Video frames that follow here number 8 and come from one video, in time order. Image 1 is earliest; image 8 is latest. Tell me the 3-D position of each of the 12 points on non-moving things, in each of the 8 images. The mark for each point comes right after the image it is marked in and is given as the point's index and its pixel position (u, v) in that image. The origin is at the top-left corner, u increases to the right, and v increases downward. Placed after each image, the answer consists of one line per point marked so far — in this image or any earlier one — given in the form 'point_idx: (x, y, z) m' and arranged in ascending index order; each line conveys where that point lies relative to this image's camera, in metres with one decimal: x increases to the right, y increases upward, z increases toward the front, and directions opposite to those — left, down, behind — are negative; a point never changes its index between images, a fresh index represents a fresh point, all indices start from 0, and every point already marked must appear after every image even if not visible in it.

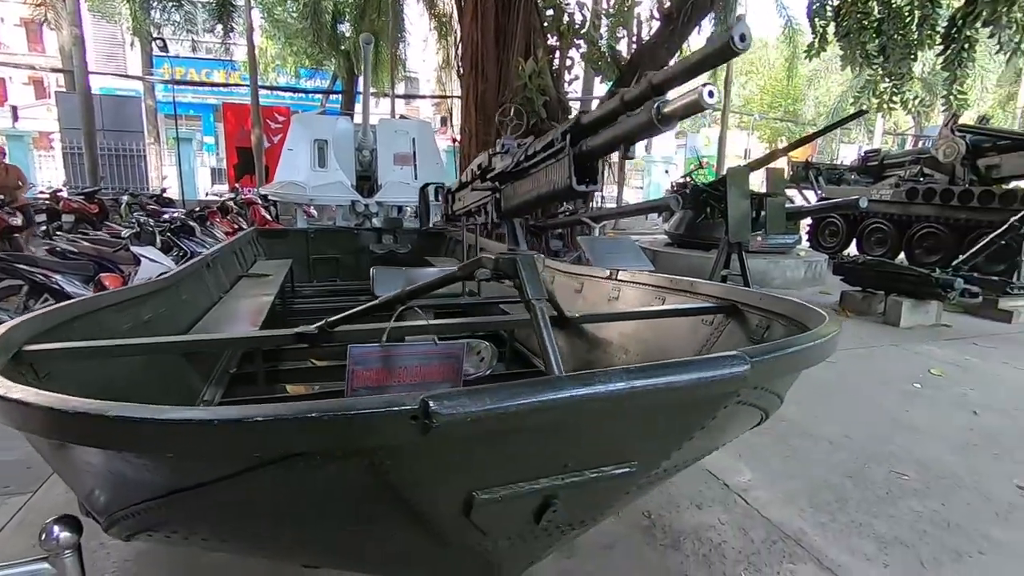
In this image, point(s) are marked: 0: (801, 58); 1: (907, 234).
0: (+7.1, +5.6, +13.1) m
1: (+5.5, +0.8, +7.5) m
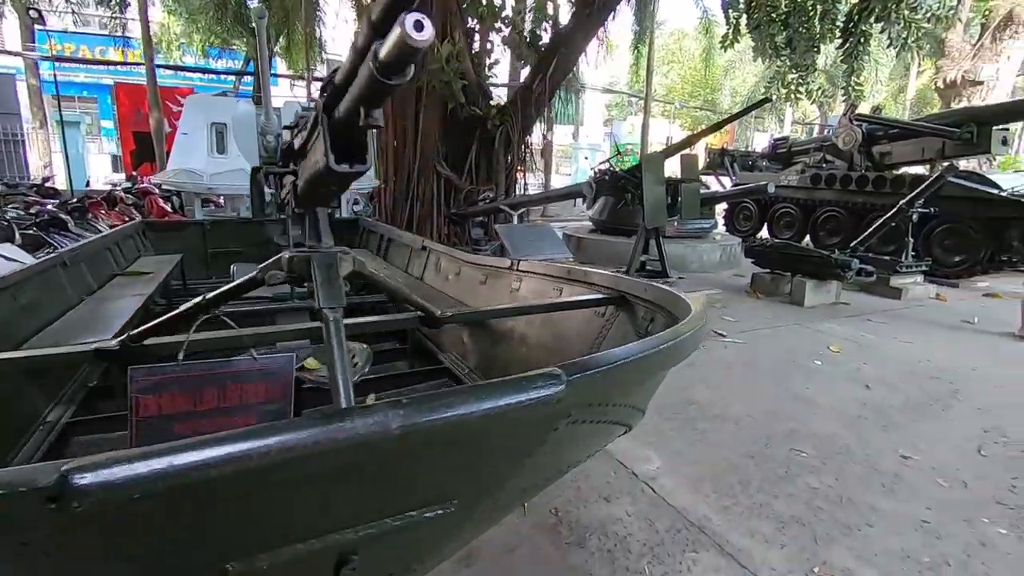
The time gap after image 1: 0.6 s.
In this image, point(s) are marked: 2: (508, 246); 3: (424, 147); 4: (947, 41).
0: (+5.2, +6.0, +13.5) m
1: (+4.4, +1.0, +8.0) m
2: (0.0, +0.3, +4.1) m
3: (-1.0, +1.6, +6.0) m
4: (+9.3, +5.3, +11.5) m
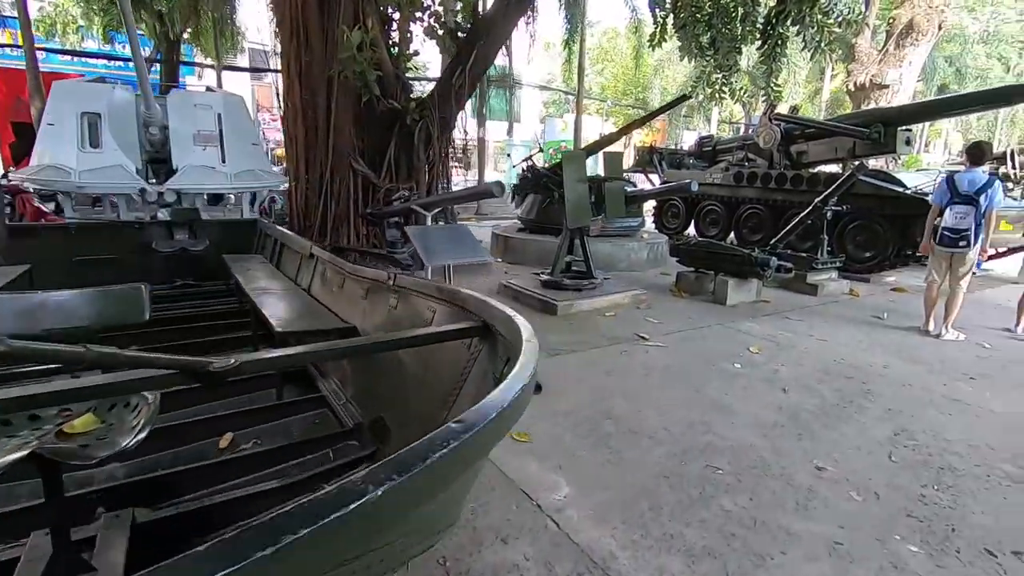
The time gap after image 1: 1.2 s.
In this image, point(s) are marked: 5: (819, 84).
0: (+3.4, +6.1, +13.7) m
1: (+3.4, +1.1, +8.1) m
2: (-0.7, +0.2, +3.8) m
3: (-1.8, +1.5, +5.6) m
4: (+7.7, +5.4, +12.1) m
5: (+8.9, +5.9, +15.6) m
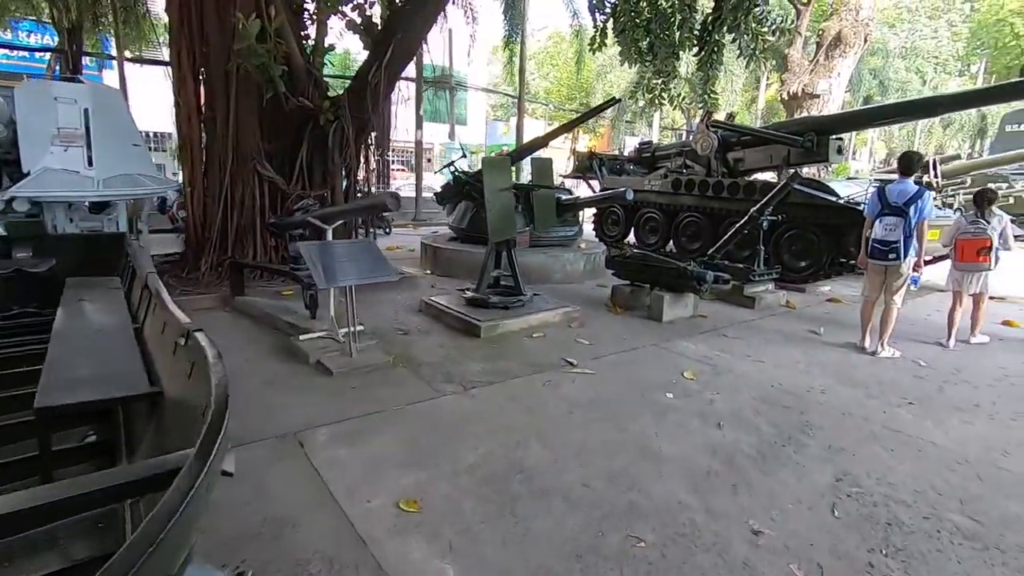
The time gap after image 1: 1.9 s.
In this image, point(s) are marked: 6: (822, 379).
0: (+1.9, +5.9, +13.6) m
1: (+2.4, +1.0, +8.0) m
2: (-1.2, +0.1, +3.3) m
3: (-2.5, +1.3, +5.0) m
4: (+6.3, +5.3, +12.4) m
5: (+7.1, +5.8, +15.9) m
6: (+2.0, -0.6, +3.5) m
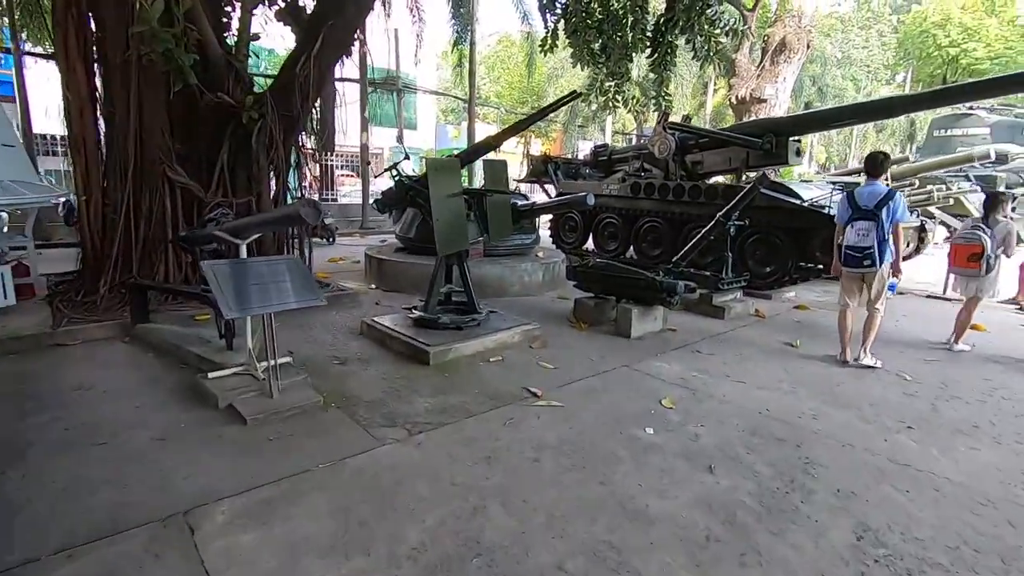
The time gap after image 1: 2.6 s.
0: (+0.7, +5.8, +13.2) m
1: (+1.7, +0.9, +7.7) m
2: (-1.5, -0.1, +2.7) m
3: (-3.0, +1.2, +4.3) m
4: (+5.2, +5.2, +12.4) m
5: (+5.7, +5.7, +16.0) m
6: (+1.7, -0.7, +3.1) m
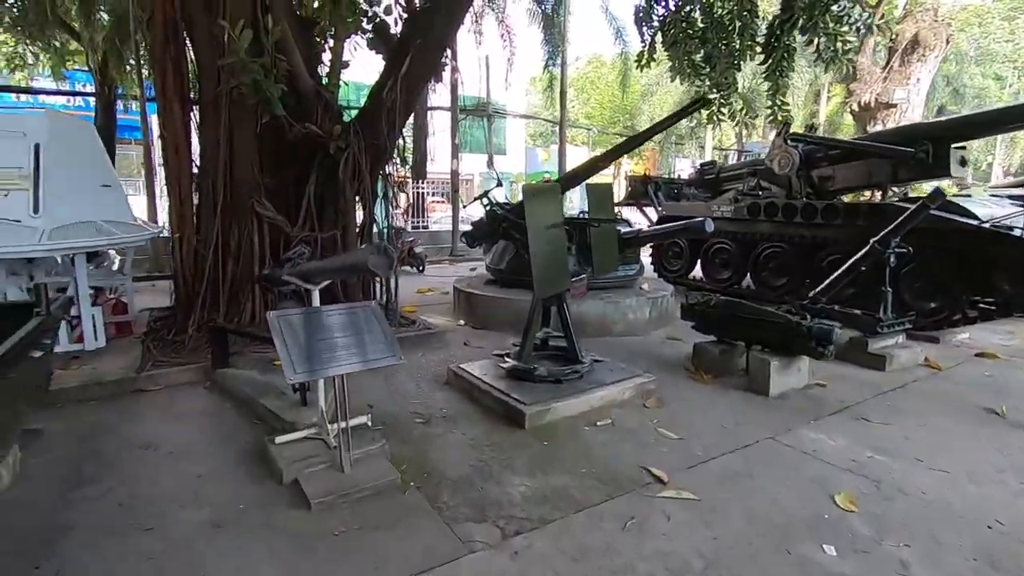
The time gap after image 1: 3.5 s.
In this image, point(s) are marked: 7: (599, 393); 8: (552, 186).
0: (+2.9, +5.1, +12.6) m
1: (+3.0, +0.4, +6.7) m
2: (-1.0, -0.3, +2.3) m
3: (-2.2, +0.8, +4.2) m
4: (+7.2, +4.6, +11.0) m
5: (+8.3, +4.9, +14.5) m
6: (+2.3, -0.9, +2.2) m
7: (+0.5, -0.6, +3.2) m
8: (+0.2, +0.6, +3.2) m
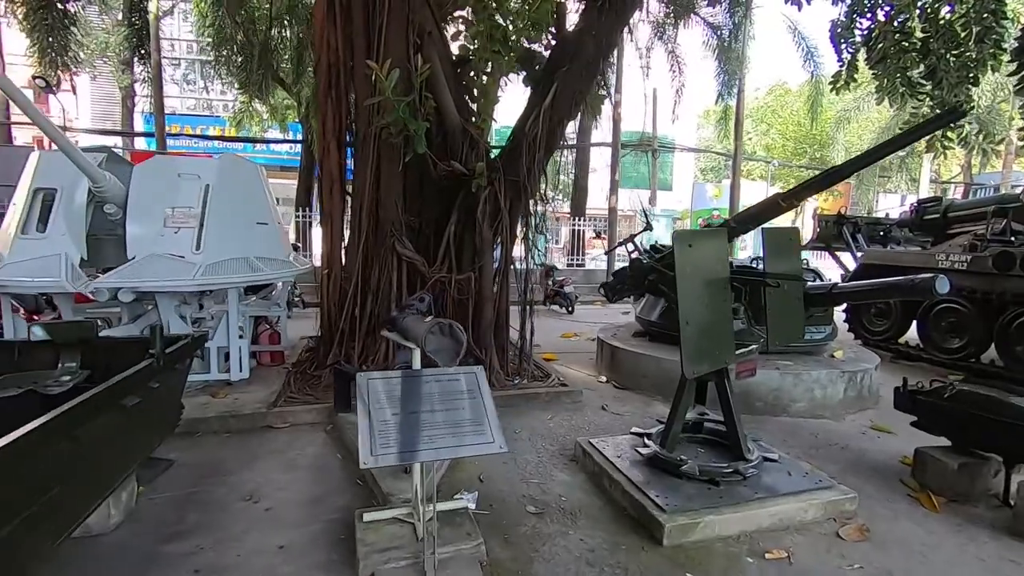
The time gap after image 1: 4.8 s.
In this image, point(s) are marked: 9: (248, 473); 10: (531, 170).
0: (+6.4, +4.0, +11.0) m
1: (+4.6, -0.3, +5.1) m
2: (-0.5, -0.5, +2.0) m
3: (-1.0, +0.5, +4.2) m
4: (+10.1, +3.4, +8.2) m
5: (+12.1, +3.4, +11.2) m
6: (+2.5, -1.3, +0.9) m
7: (+1.2, -1.0, +2.4) m
8: (+0.9, +0.3, +2.5) m
9: (-1.4, -1.0, +2.9) m
10: (+0.2, +0.9, +4.2) m
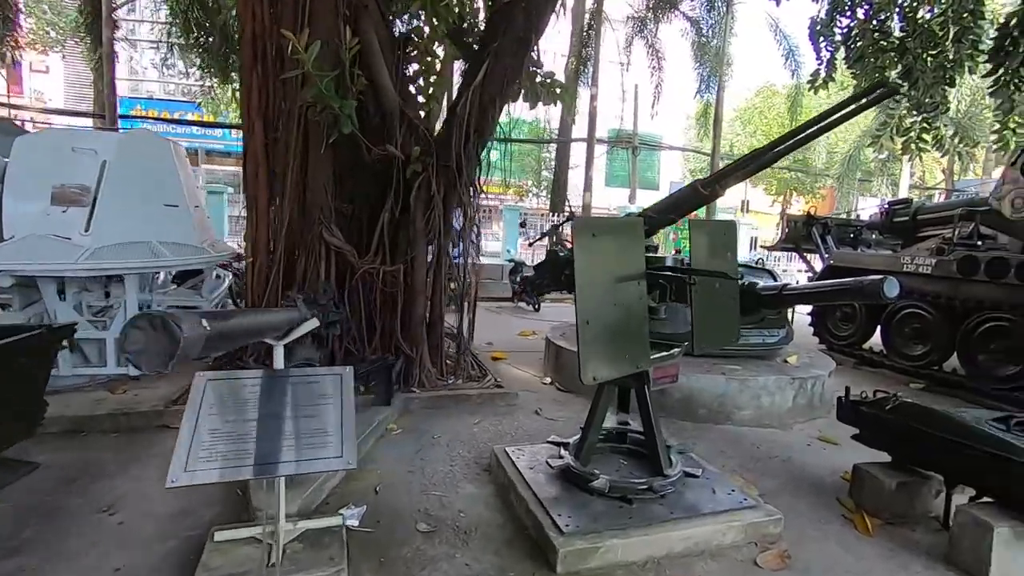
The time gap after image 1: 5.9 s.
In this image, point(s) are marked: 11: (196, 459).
0: (+5.9, +3.9, +10.8) m
1: (+4.1, -0.3, +4.9) m
2: (-1.0, -0.5, +1.7) m
3: (-1.5, +0.6, +3.9) m
4: (+9.6, +3.2, +8.1) m
5: (+11.6, +3.2, +11.2) m
6: (+2.1, -1.3, +0.7) m
7: (+0.7, -1.0, +2.2) m
8: (+0.5, +0.3, +2.2) m
9: (-1.9, -0.9, +2.6) m
10: (-0.3, +1.0, +3.9) m
11: (-0.9, -0.5, +1.7) m
